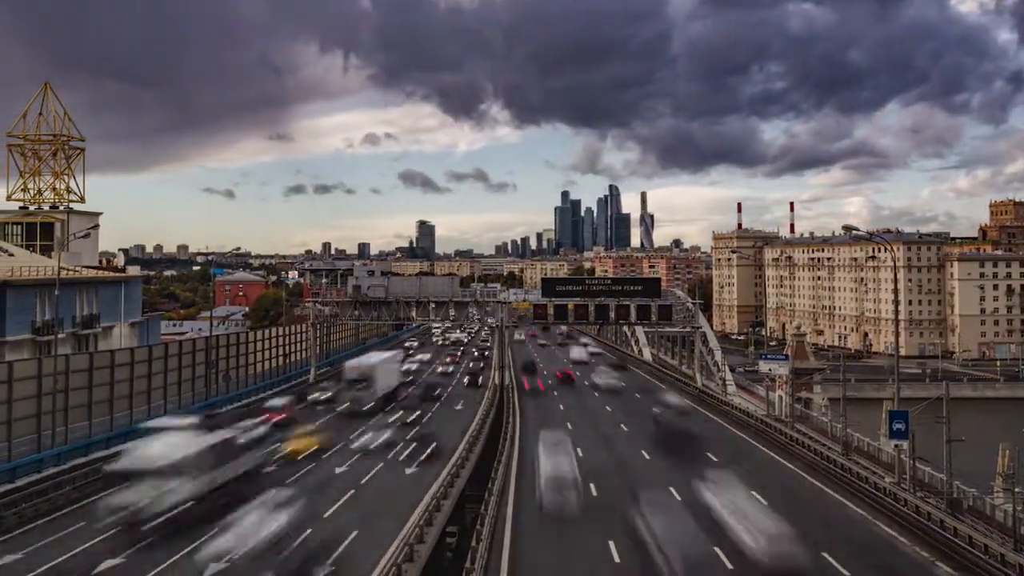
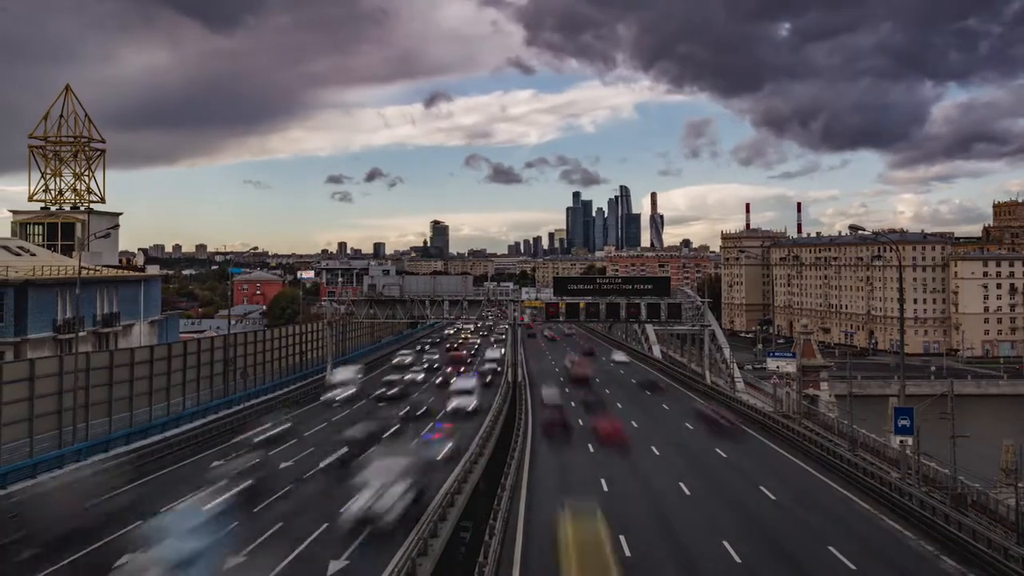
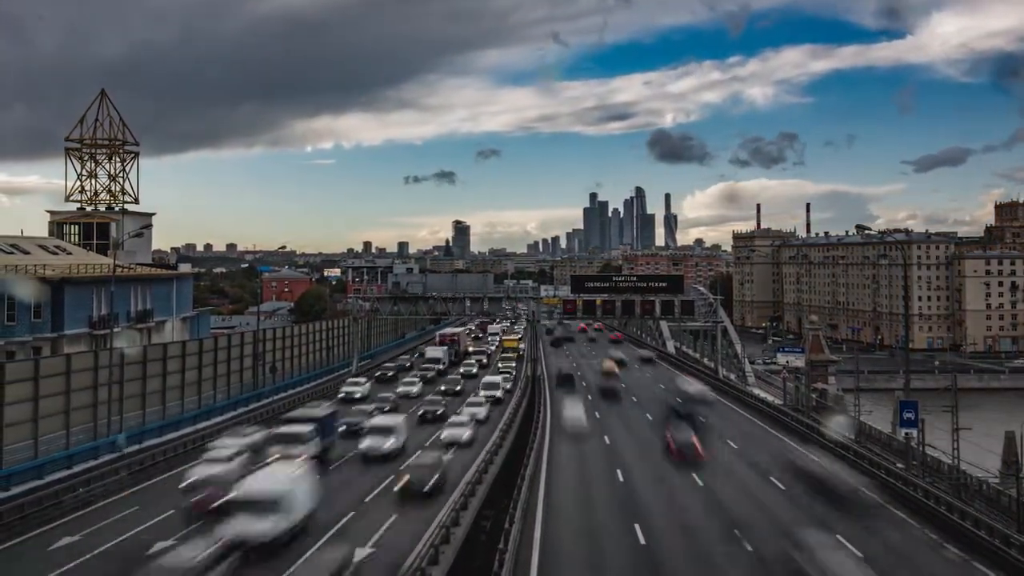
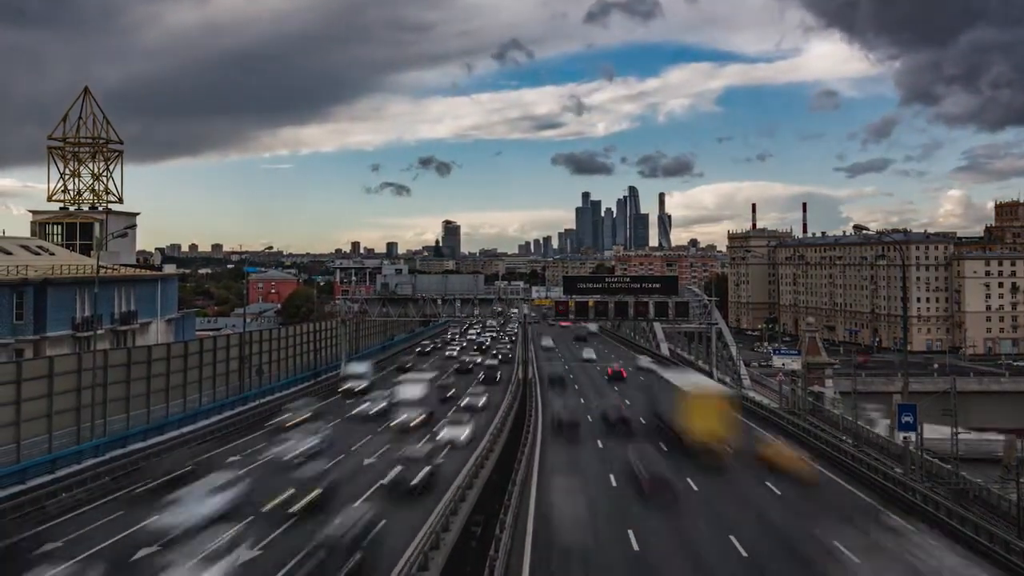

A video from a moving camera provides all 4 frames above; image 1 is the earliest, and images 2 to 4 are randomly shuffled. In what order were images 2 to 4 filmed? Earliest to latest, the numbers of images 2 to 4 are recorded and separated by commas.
2, 4, 3
